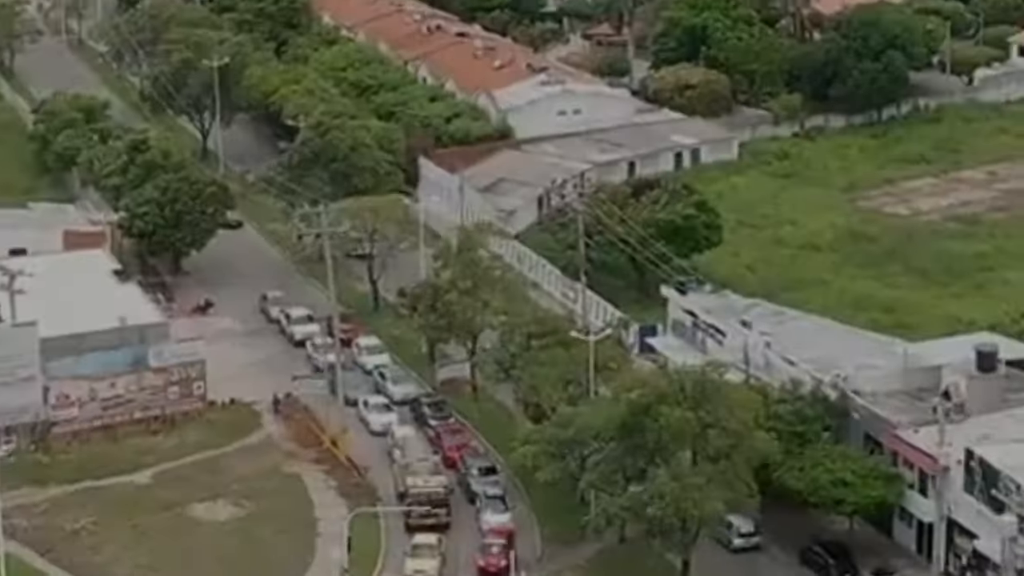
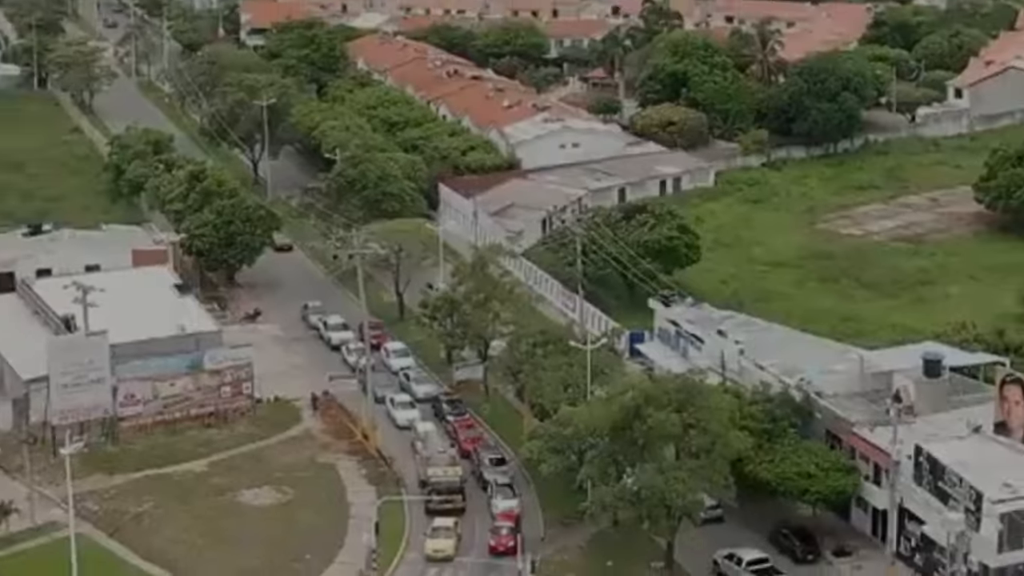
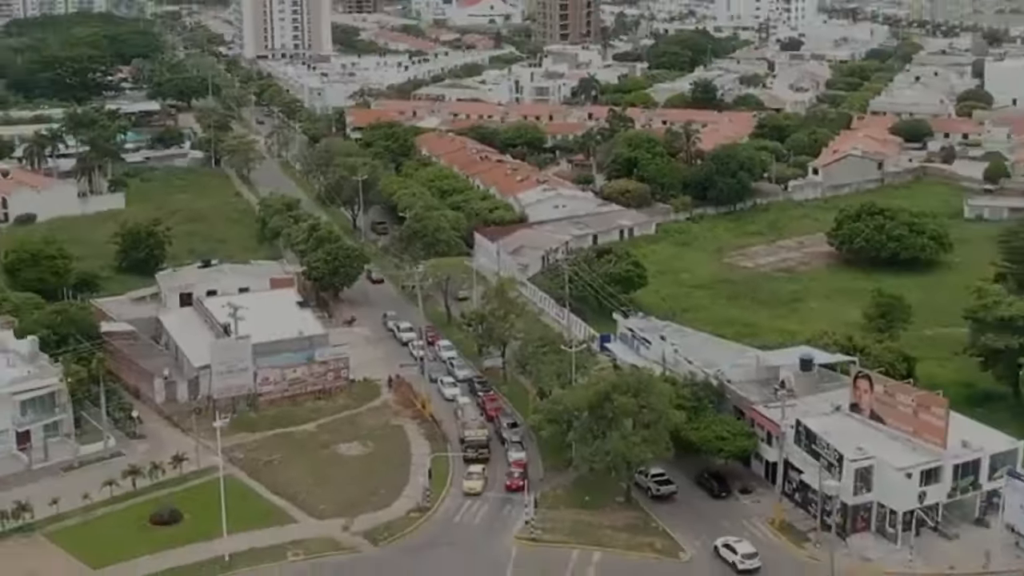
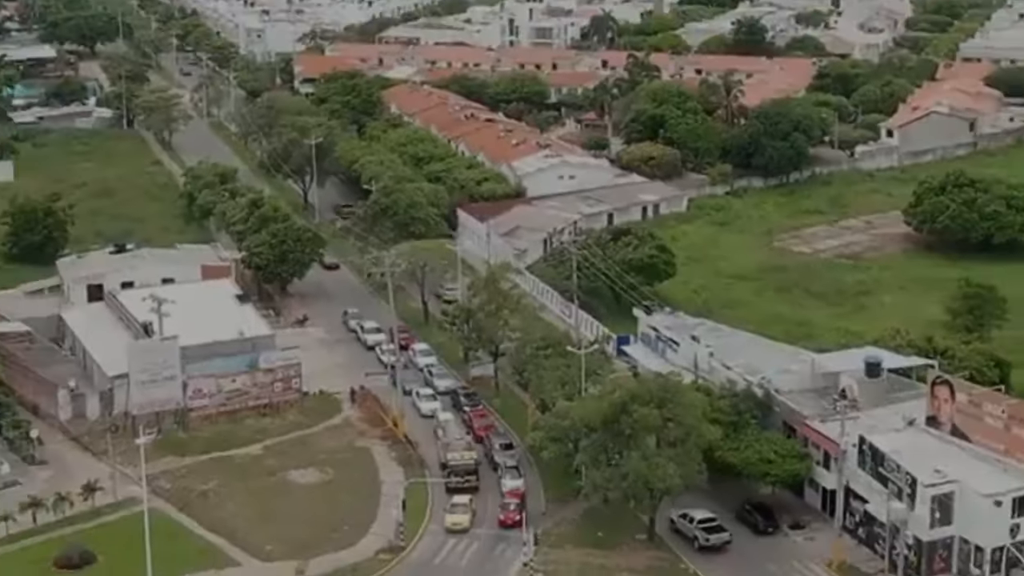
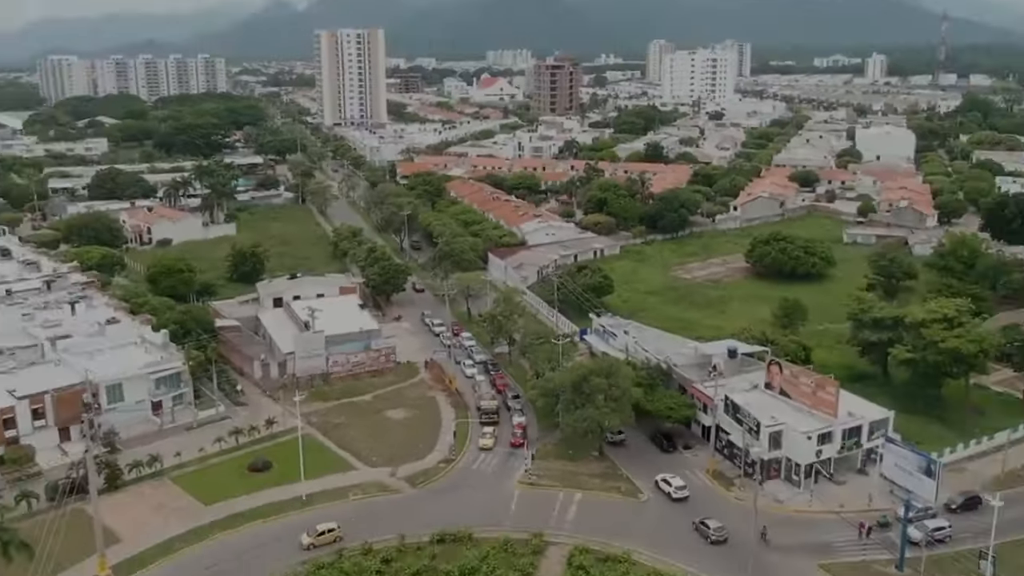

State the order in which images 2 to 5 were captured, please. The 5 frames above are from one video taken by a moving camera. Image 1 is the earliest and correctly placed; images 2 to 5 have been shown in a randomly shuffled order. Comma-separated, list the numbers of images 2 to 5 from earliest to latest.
2, 4, 3, 5
